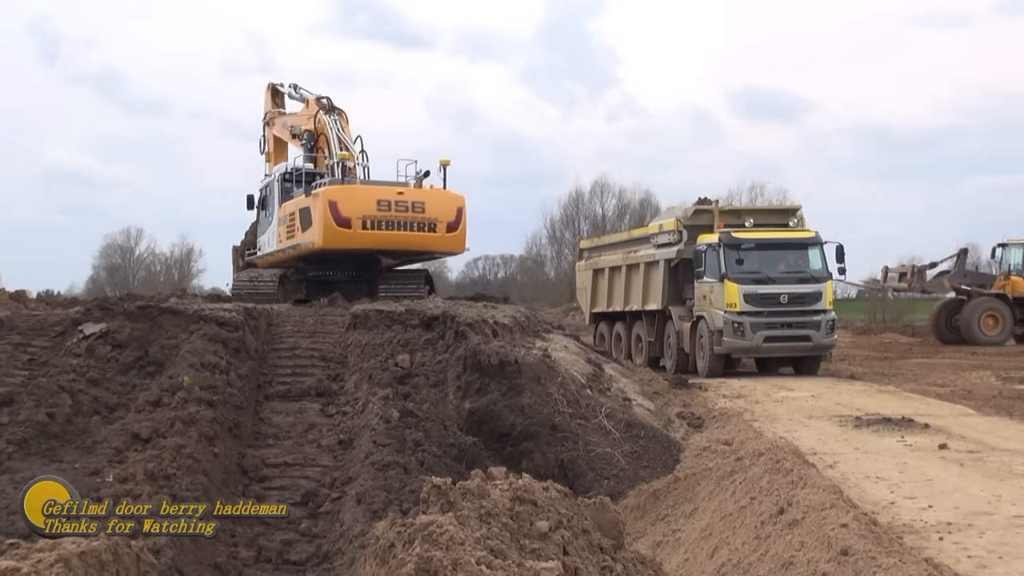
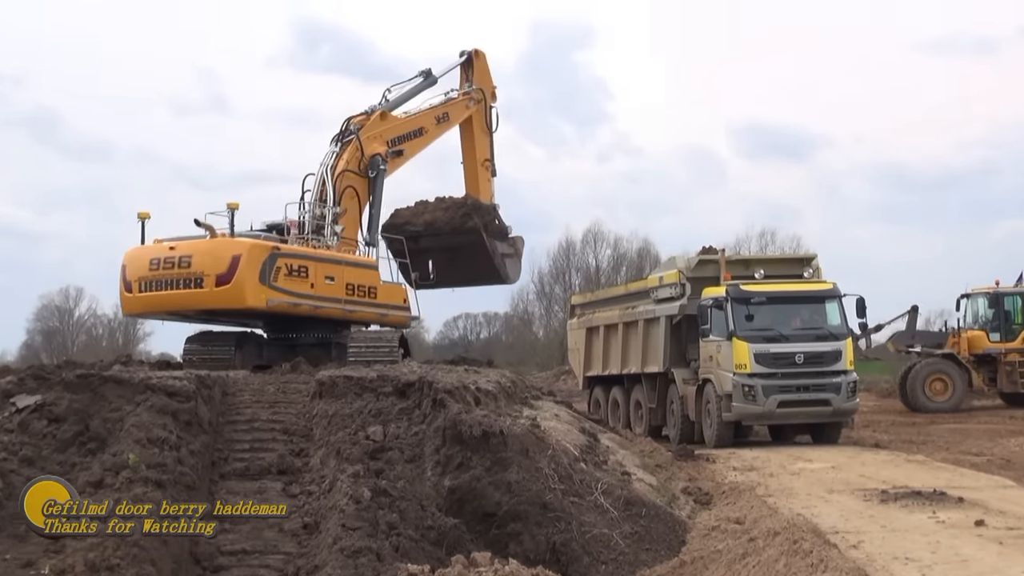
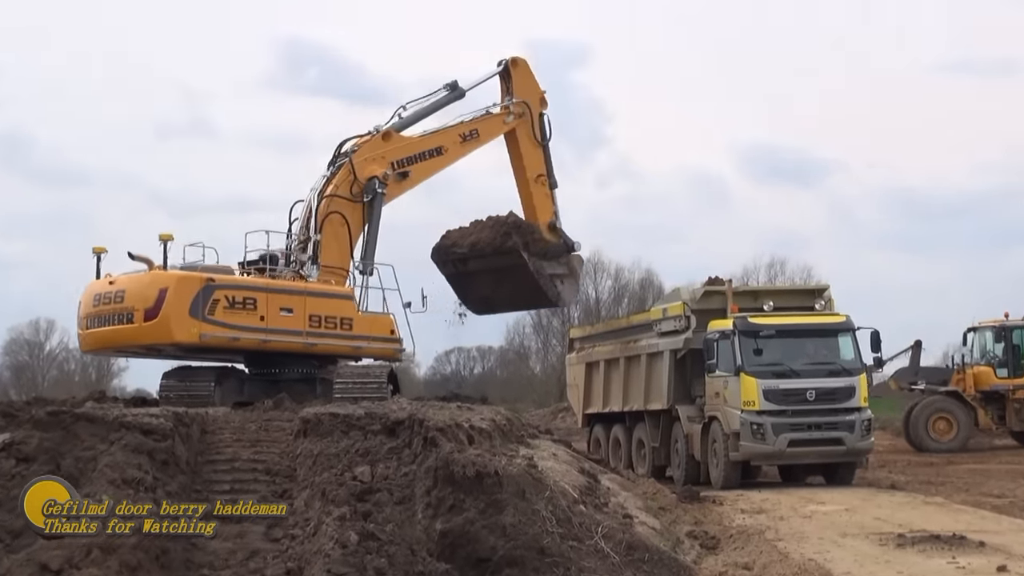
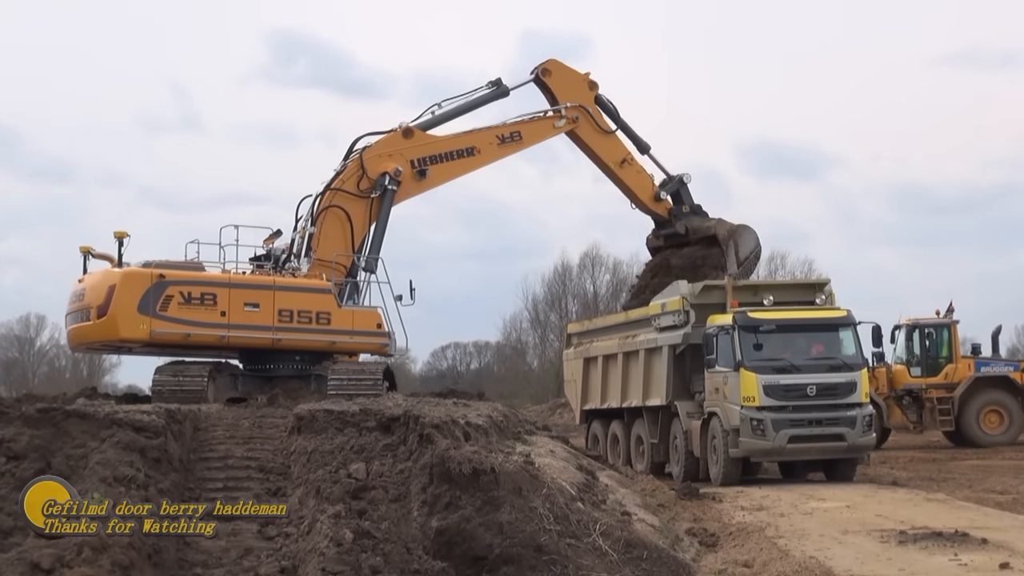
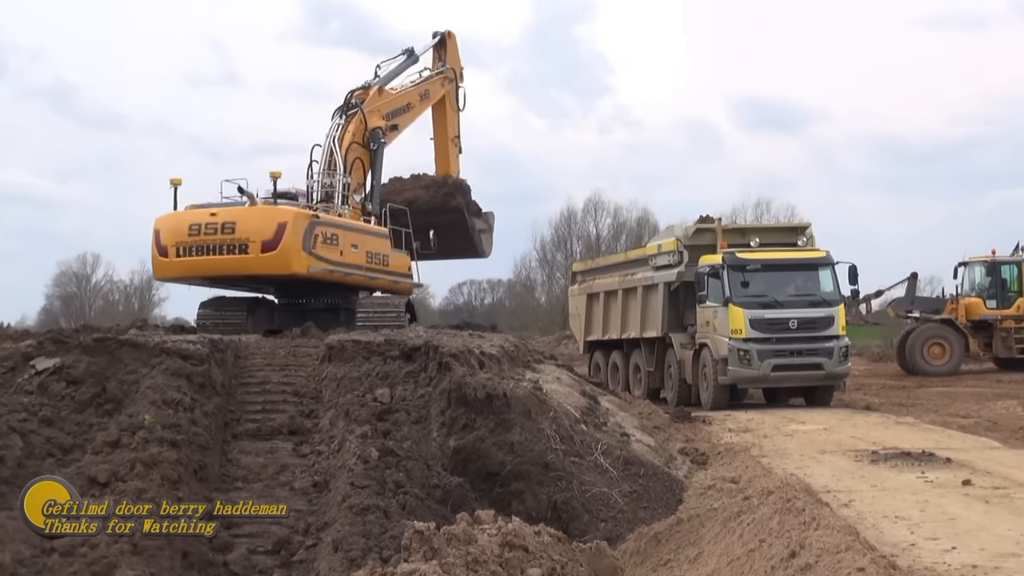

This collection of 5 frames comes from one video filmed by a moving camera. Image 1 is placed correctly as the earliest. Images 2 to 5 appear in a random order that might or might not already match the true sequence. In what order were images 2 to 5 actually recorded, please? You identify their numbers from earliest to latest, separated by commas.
5, 2, 3, 4
